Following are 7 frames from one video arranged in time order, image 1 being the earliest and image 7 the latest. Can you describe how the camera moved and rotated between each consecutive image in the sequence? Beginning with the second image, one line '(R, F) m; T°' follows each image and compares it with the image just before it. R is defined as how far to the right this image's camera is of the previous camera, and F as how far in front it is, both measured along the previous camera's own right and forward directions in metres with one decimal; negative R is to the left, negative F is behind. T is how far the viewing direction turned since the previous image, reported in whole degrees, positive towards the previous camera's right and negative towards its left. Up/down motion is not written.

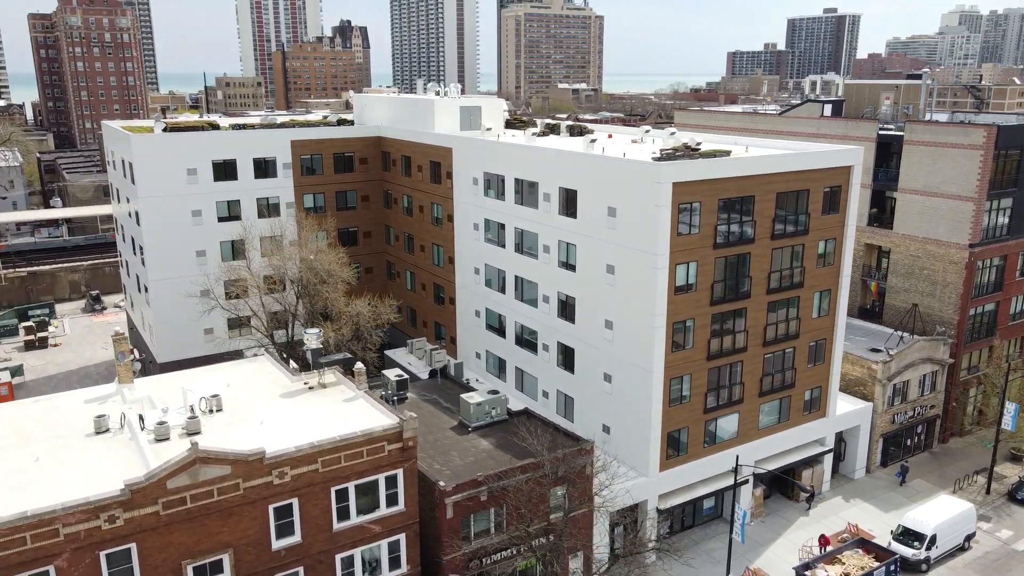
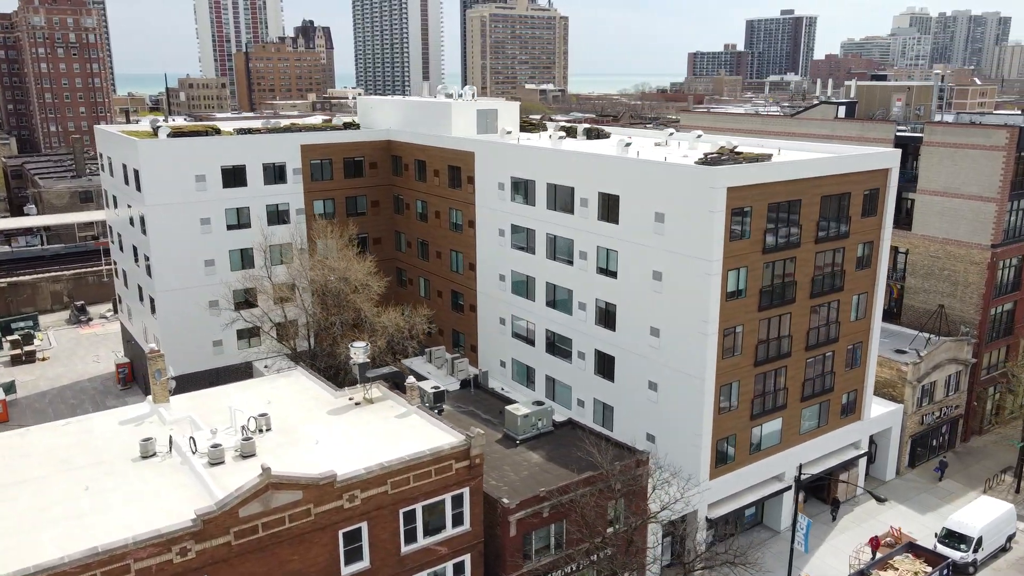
(-3.4, +0.9) m; +3°
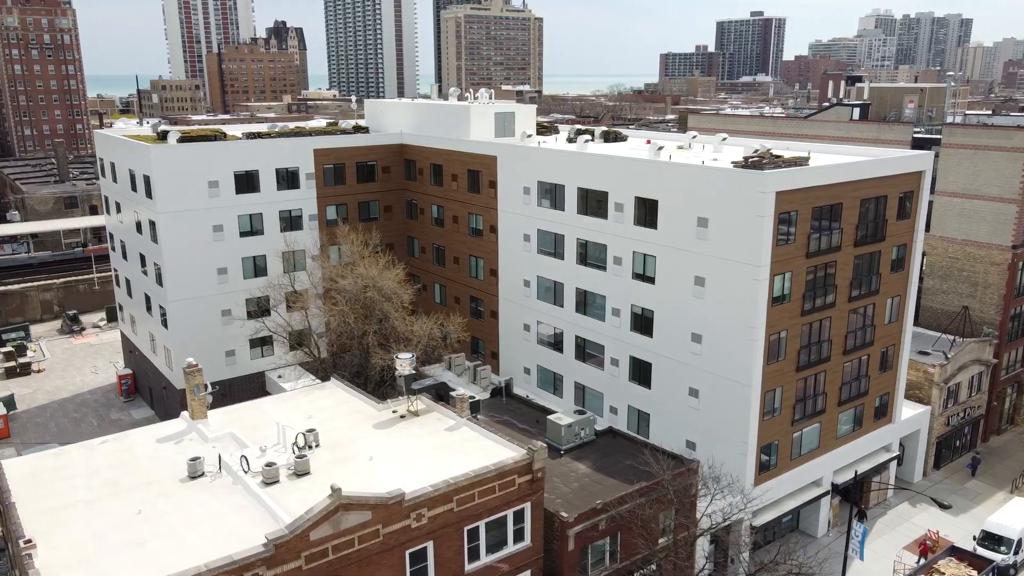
(-2.8, +0.7) m; +2°
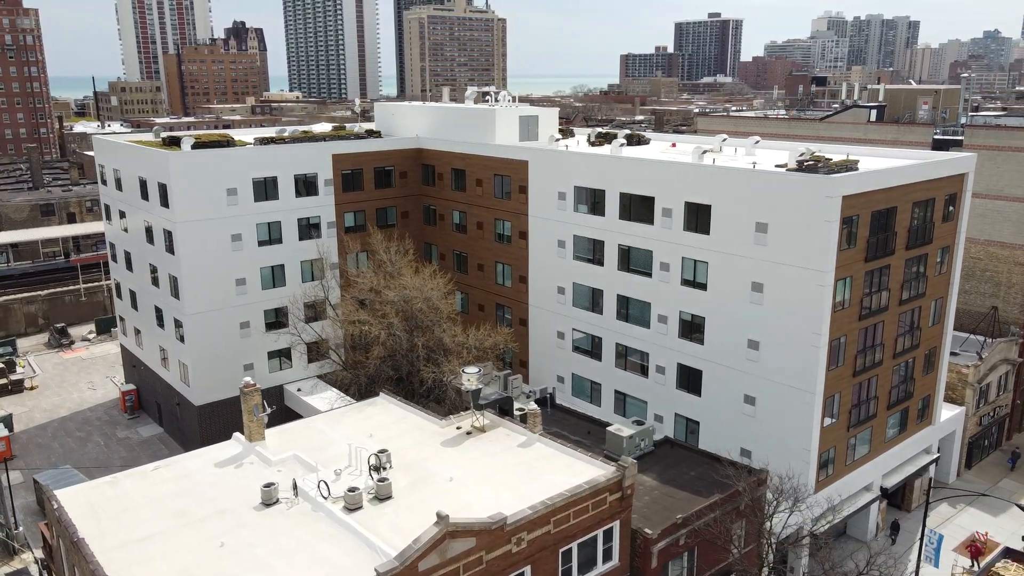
(-3.8, +0.9) m; +3°
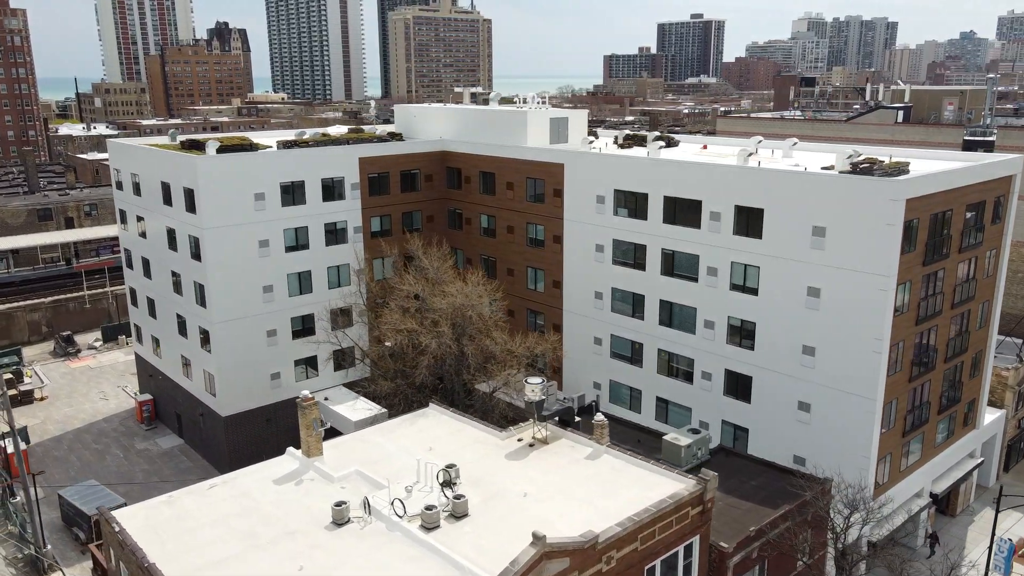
(-2.8, +0.8) m; +1°
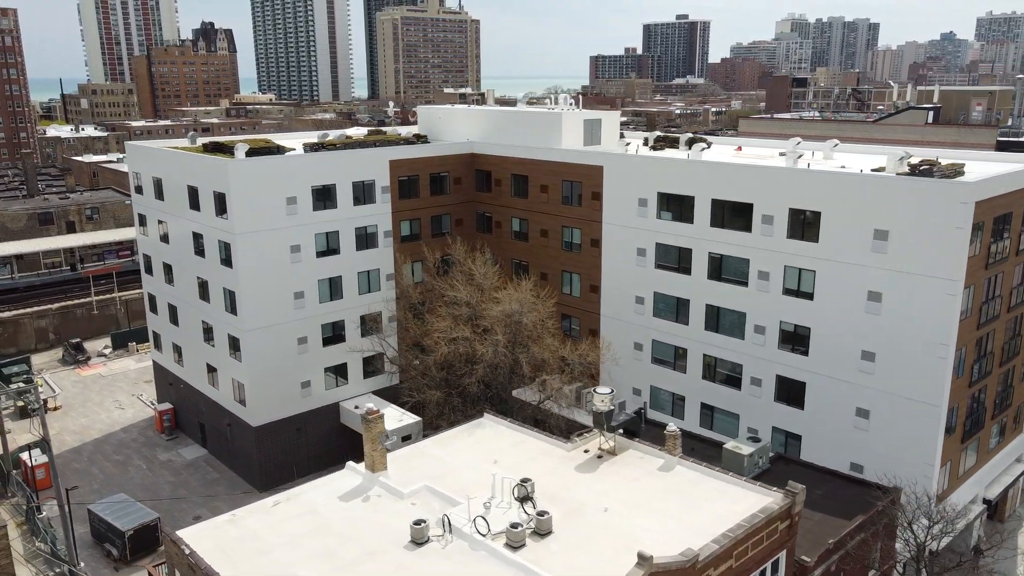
(-2.7, +0.8) m; +1°
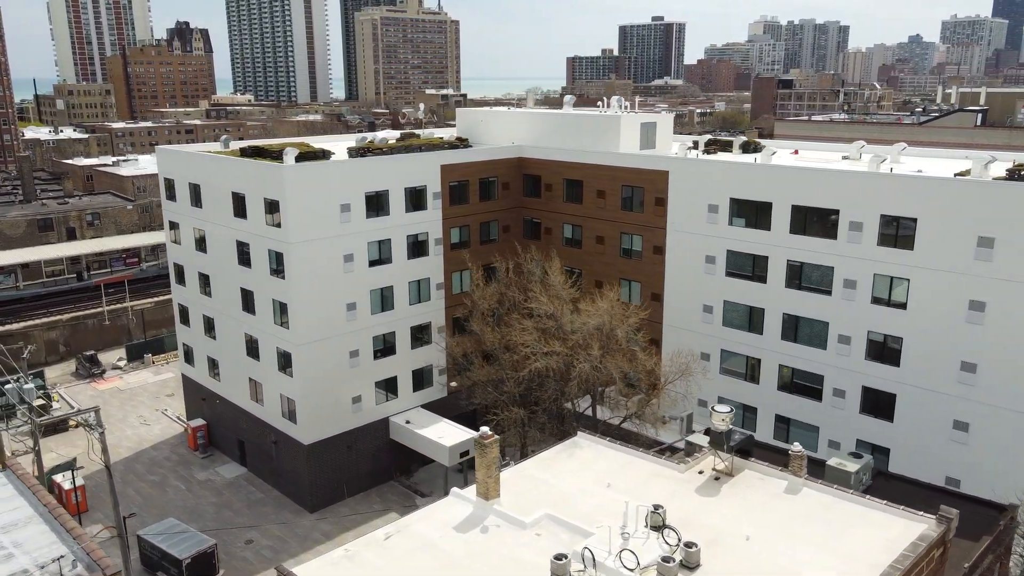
(-4.4, +1.5) m; +2°
